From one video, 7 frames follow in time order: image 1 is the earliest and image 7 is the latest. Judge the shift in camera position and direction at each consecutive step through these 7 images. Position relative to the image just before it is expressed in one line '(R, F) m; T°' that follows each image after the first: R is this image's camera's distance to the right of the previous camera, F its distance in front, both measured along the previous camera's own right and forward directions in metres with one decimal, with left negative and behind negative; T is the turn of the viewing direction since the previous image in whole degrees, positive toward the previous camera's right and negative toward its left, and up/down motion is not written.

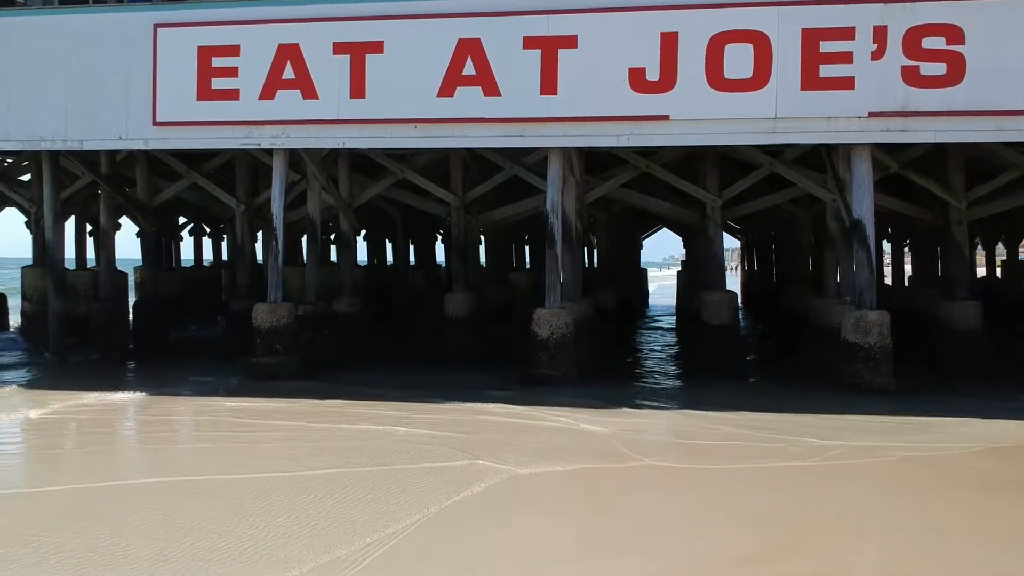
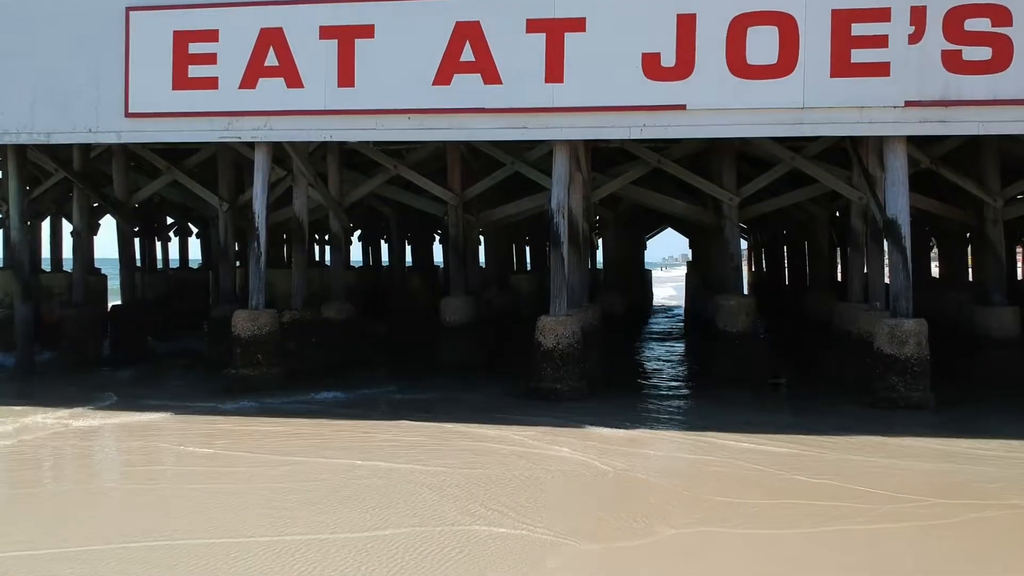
(0.0, +0.8) m; 0°
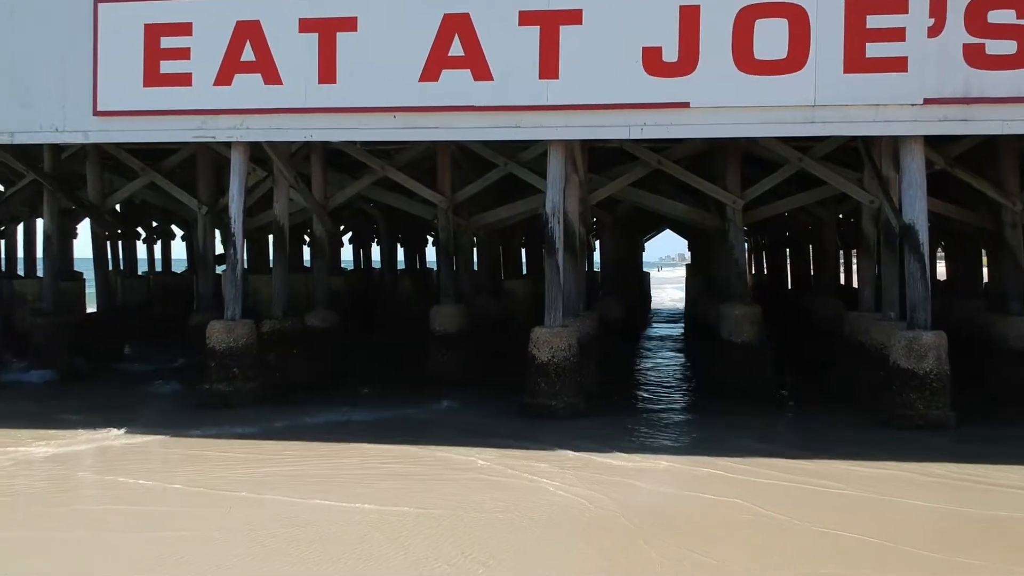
(0.0, +0.6) m; 0°
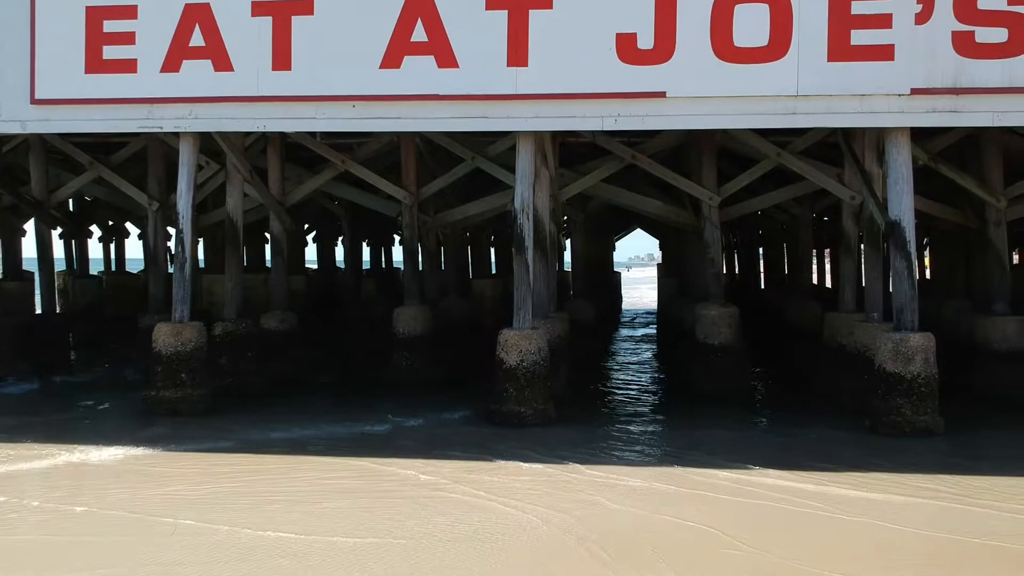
(+0.1, +0.5) m; +2°
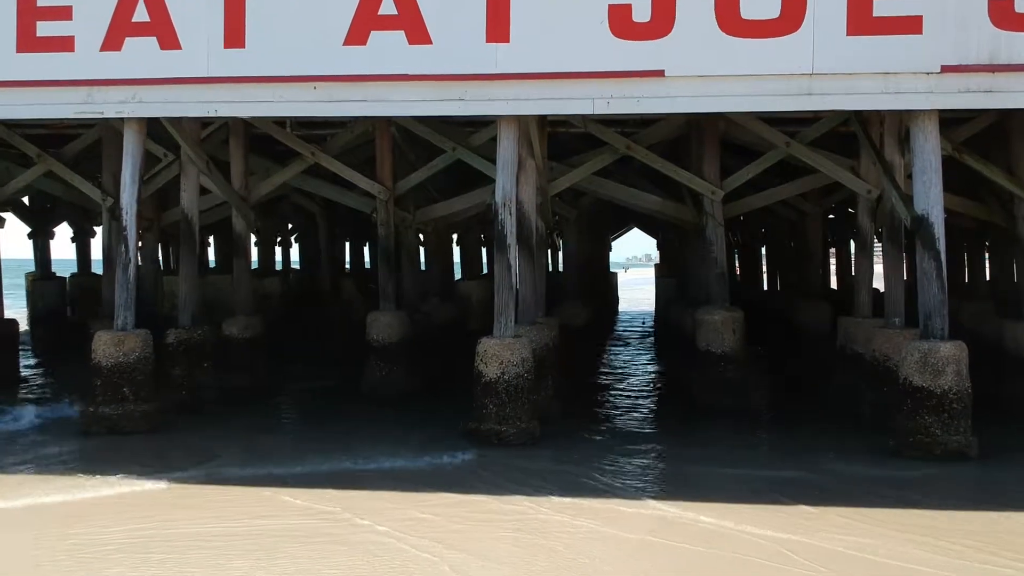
(+0.1, +0.9) m; 0°
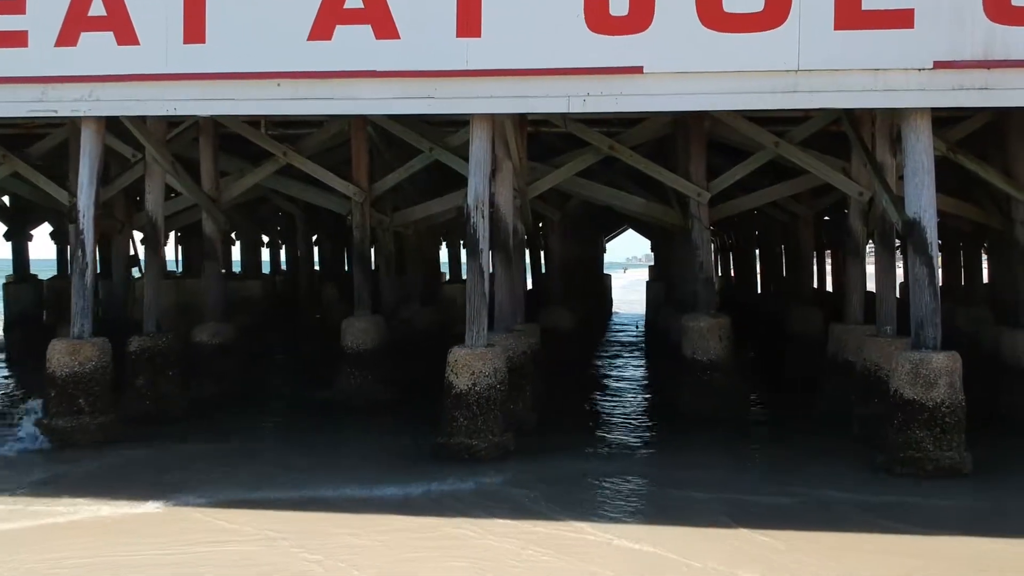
(+0.2, +0.3) m; 0°
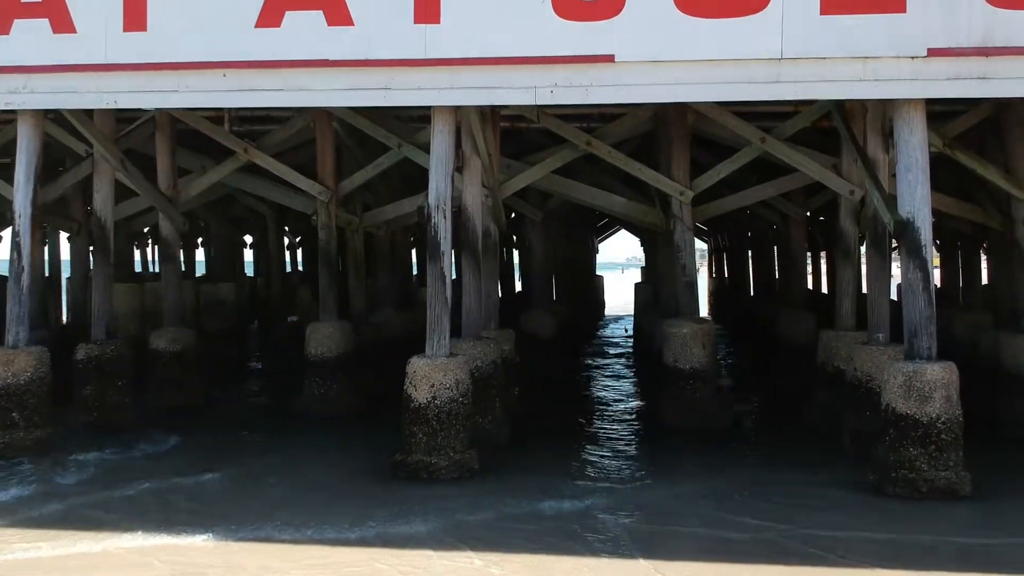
(+0.3, +0.5) m; 0°
